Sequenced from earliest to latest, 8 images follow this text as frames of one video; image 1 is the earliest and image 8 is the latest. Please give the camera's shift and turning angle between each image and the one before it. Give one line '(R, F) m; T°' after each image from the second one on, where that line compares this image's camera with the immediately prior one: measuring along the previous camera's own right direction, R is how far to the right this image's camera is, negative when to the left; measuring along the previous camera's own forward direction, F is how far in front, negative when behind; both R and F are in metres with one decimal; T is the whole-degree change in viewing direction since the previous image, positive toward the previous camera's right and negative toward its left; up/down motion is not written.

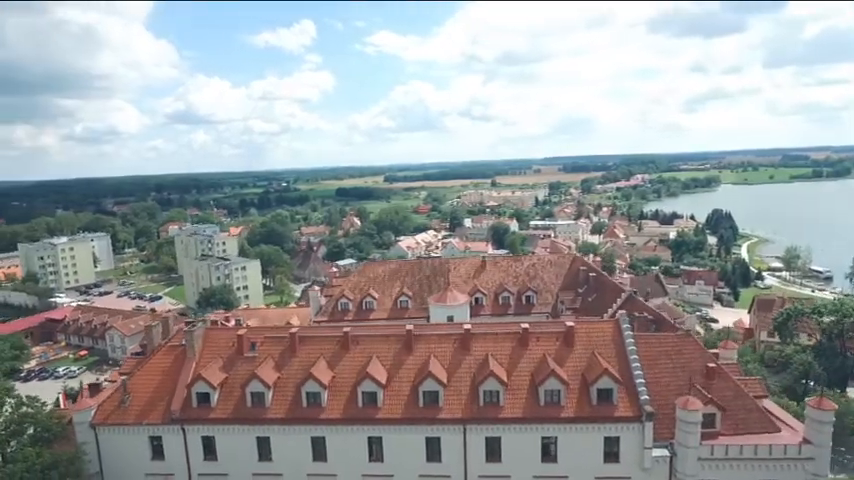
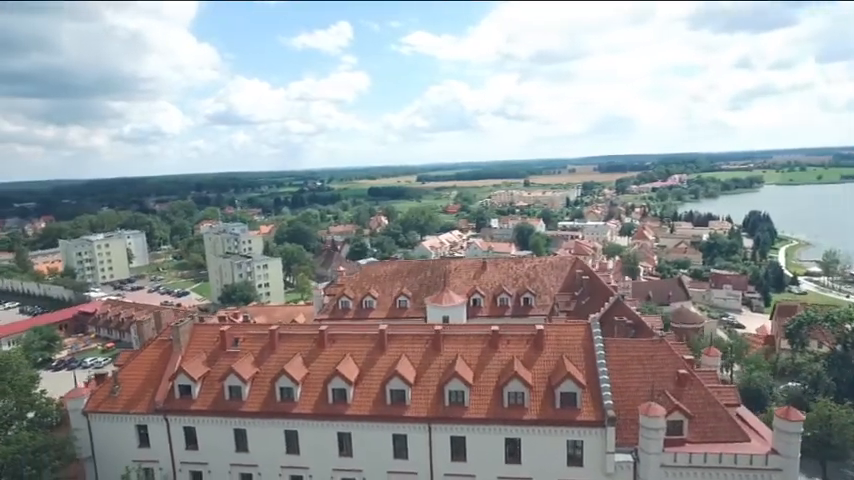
(+3.5, -0.5) m; -4°
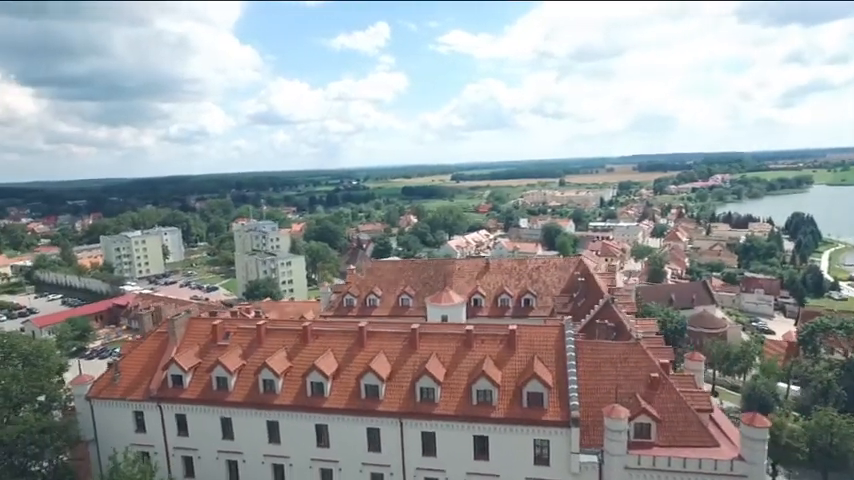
(+3.4, -0.7) m; -4°
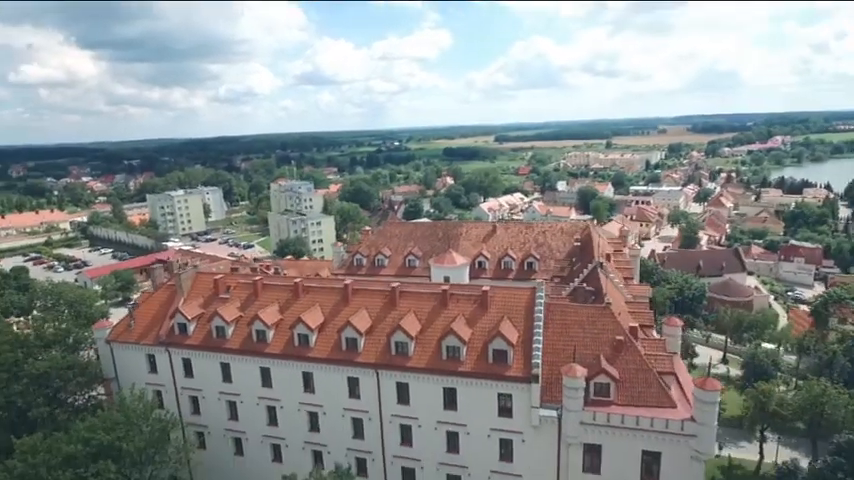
(+3.9, -1.1) m; -5°
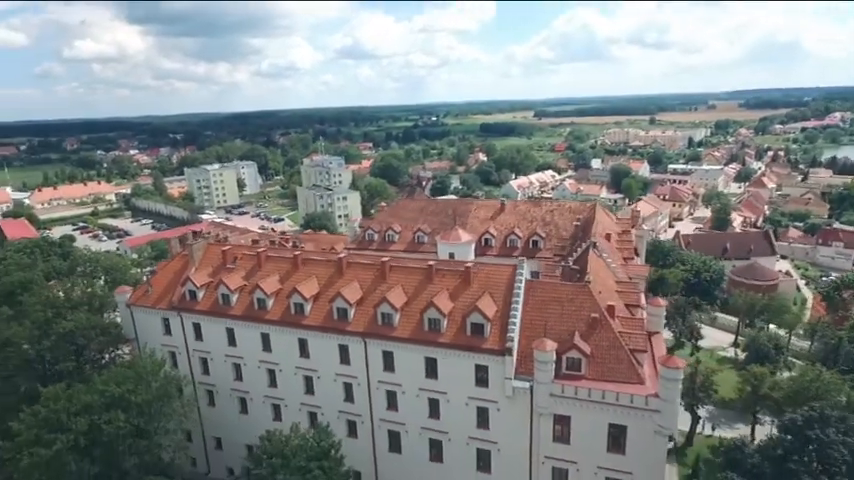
(+3.1, -1.2) m; -4°
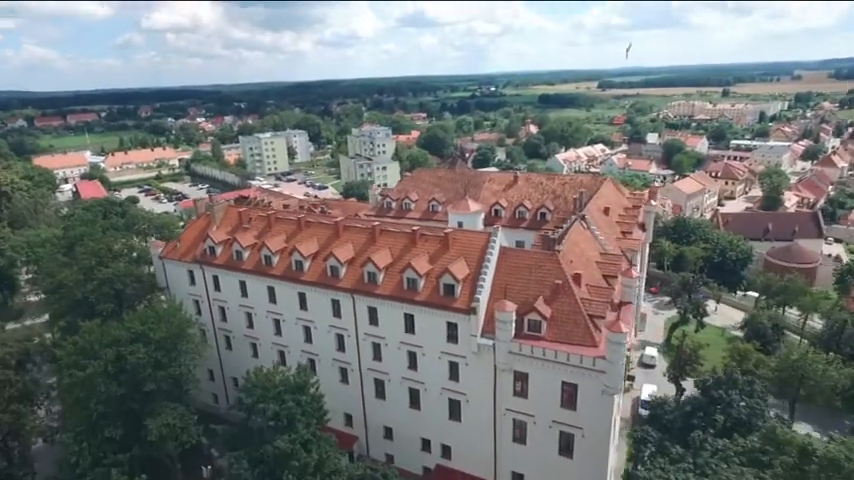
(+4.9, -2.3) m; -6°
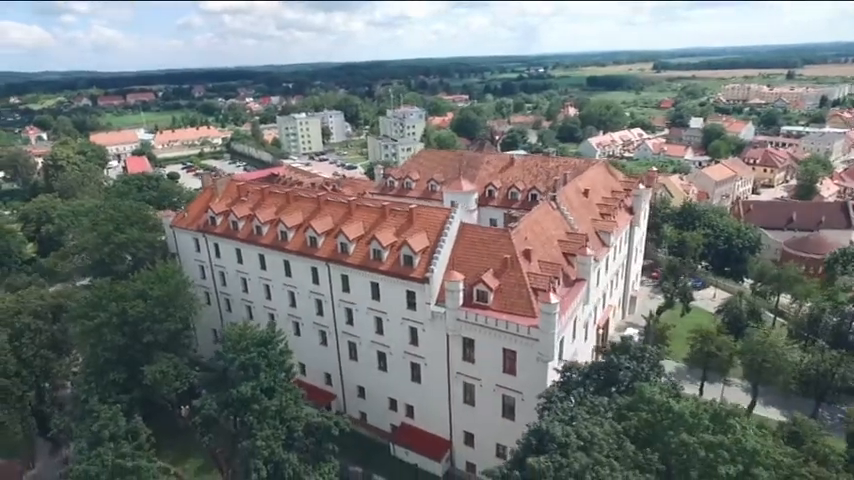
(+5.6, -2.4) m; -5°
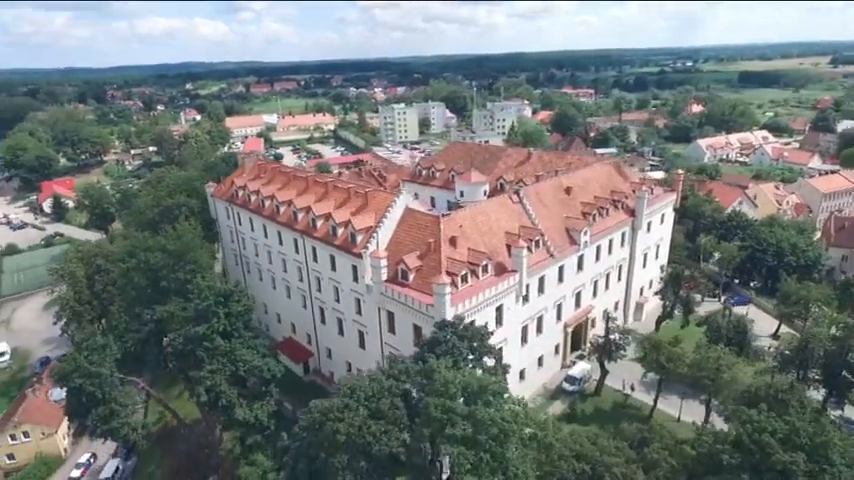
(+13.3, -1.6) m; -14°
